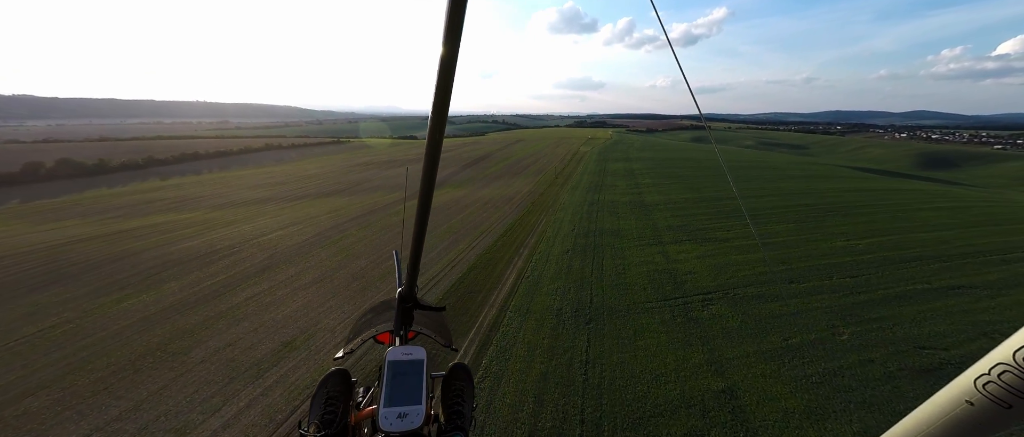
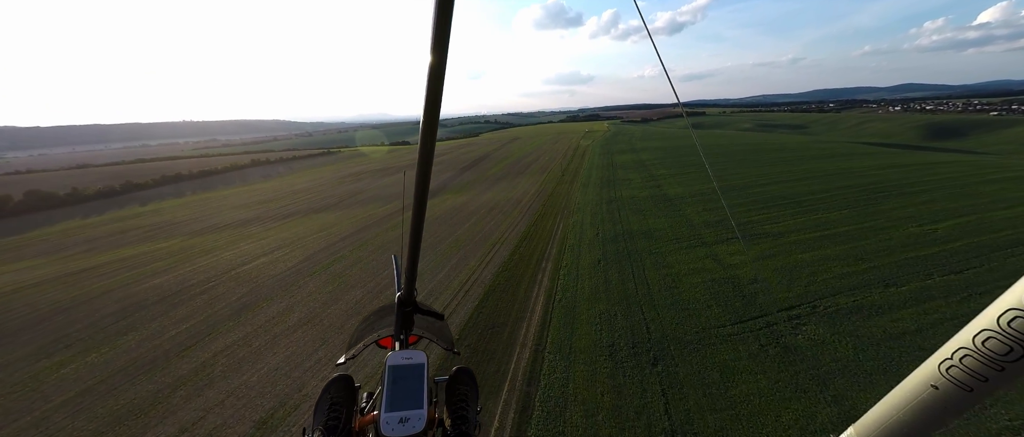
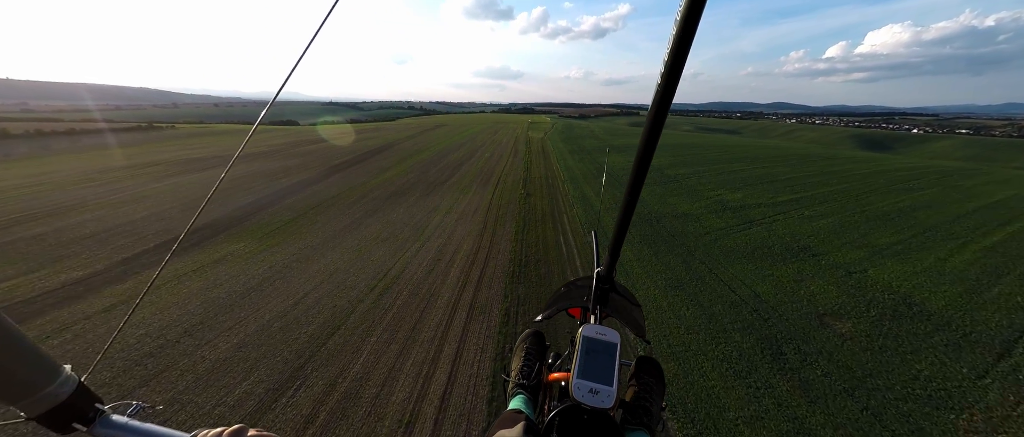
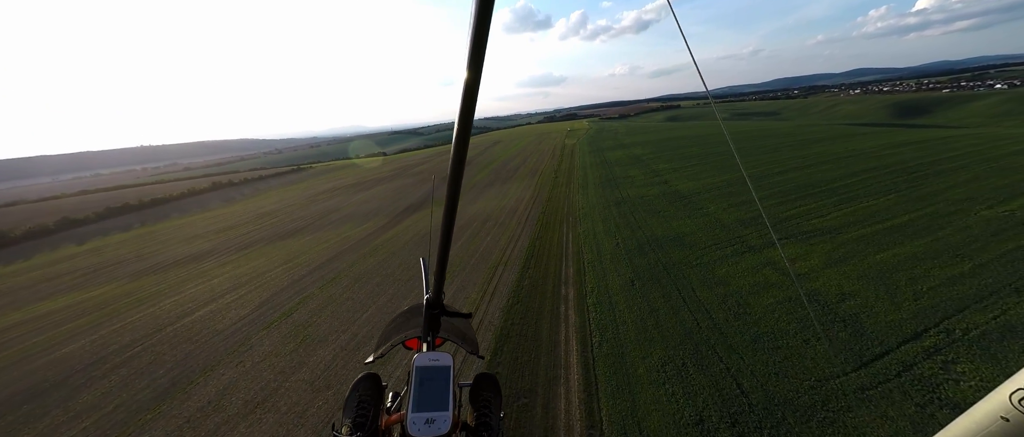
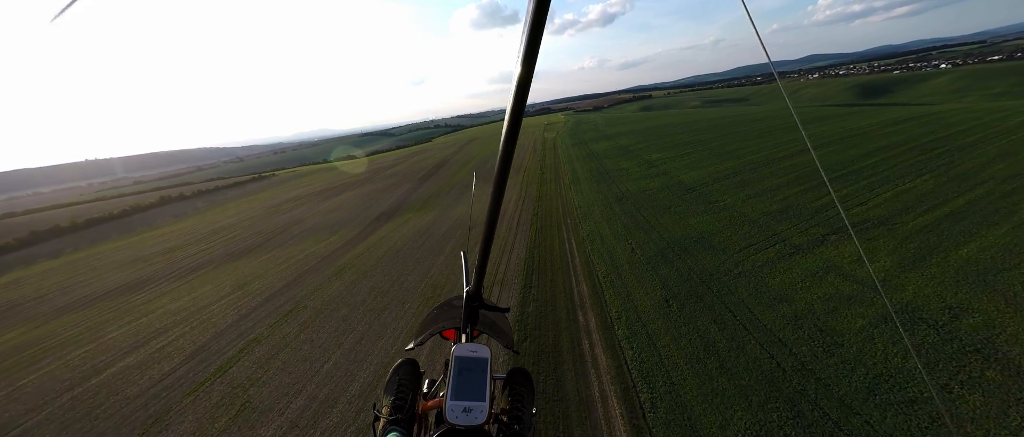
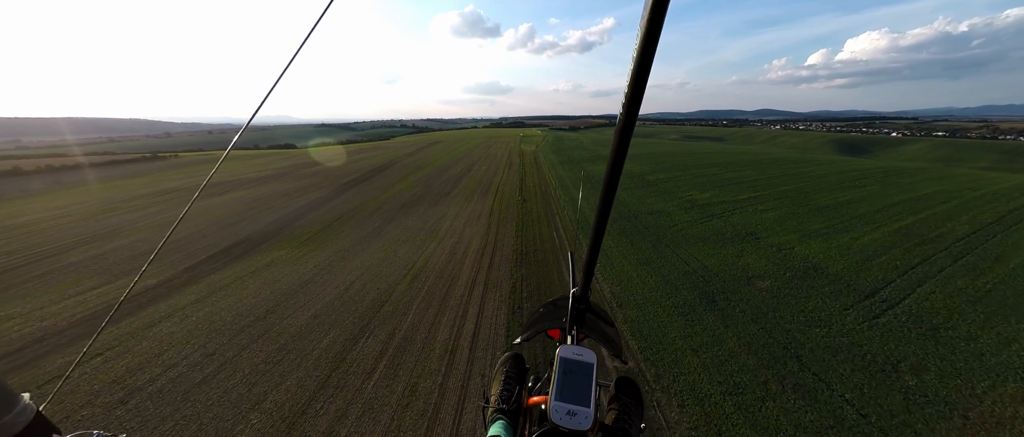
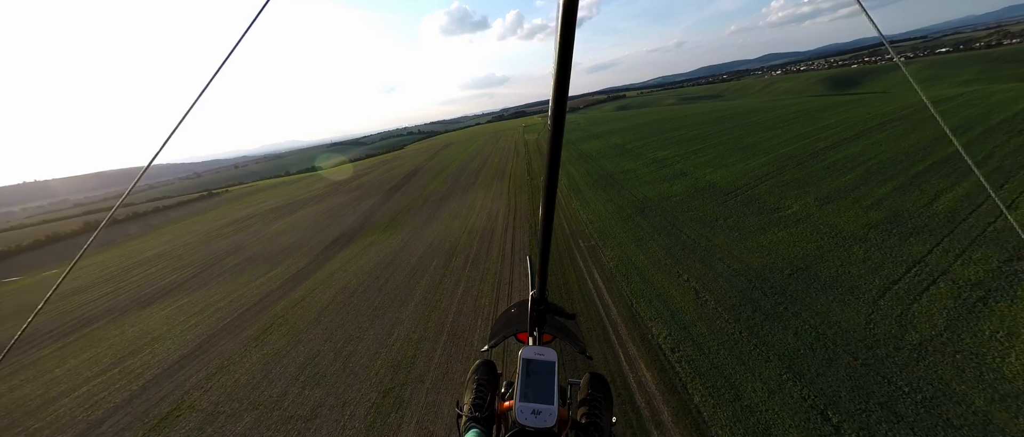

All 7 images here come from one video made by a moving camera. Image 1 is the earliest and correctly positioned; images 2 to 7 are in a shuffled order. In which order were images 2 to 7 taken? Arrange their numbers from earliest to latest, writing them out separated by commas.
2, 4, 5, 7, 6, 3
